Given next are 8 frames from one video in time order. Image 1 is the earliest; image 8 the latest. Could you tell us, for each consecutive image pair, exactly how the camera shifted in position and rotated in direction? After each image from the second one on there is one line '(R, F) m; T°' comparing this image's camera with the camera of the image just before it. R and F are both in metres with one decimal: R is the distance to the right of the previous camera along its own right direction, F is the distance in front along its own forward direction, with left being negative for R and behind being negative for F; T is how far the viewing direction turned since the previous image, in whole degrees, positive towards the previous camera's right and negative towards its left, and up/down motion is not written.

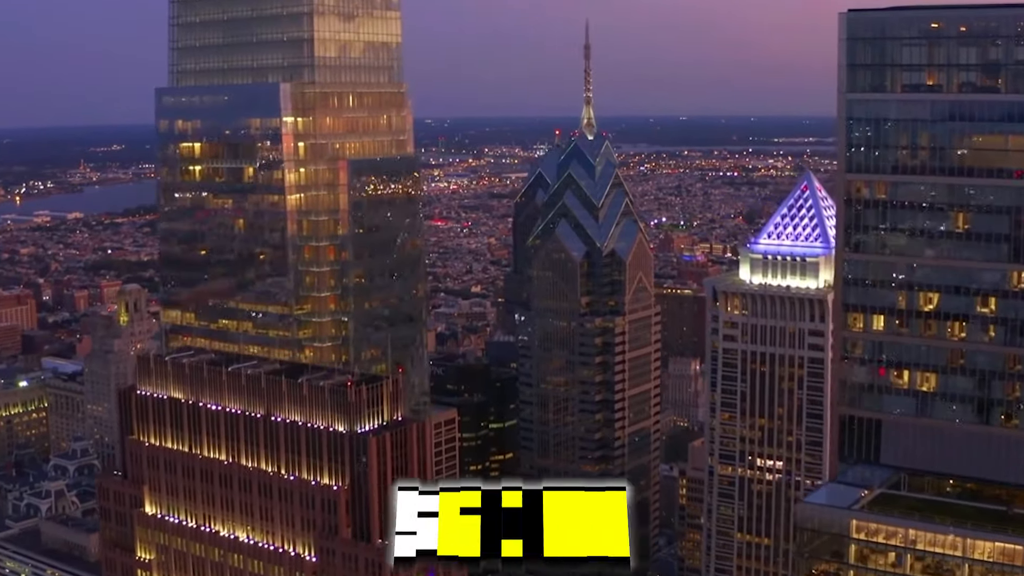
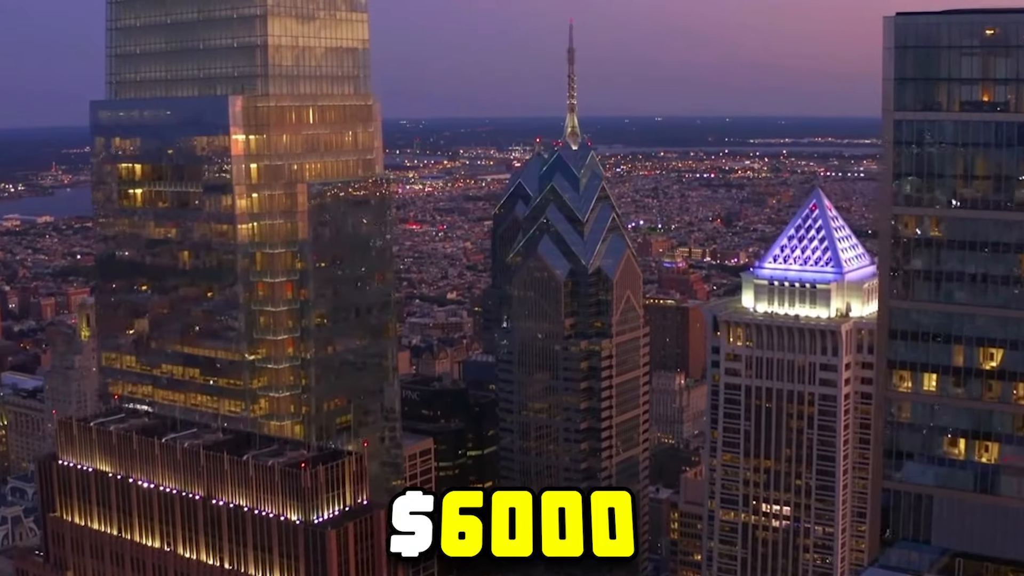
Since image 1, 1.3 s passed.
(-0.2, +4.3) m; +1°
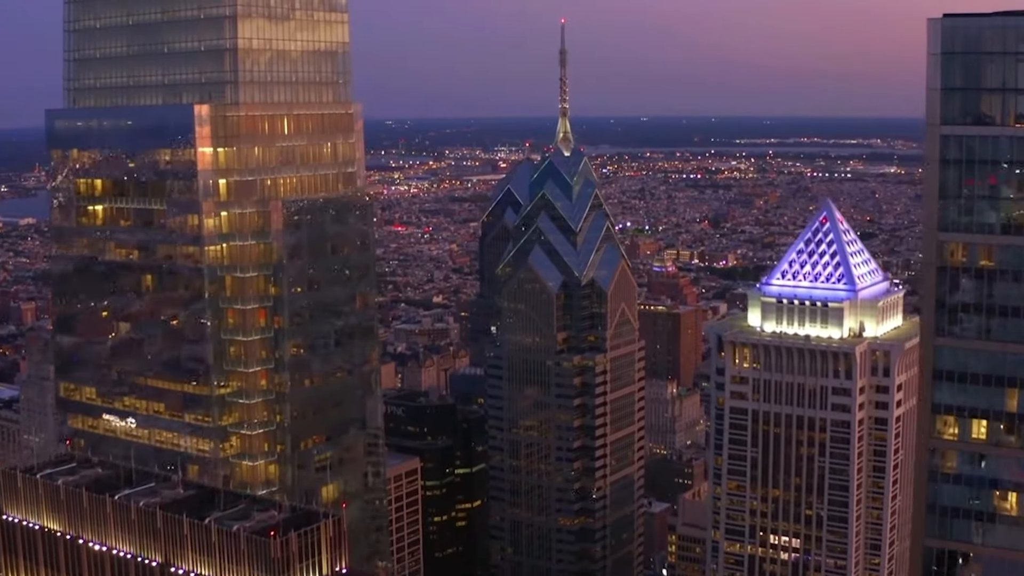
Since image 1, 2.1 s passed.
(-0.2, +2.7) m; +1°
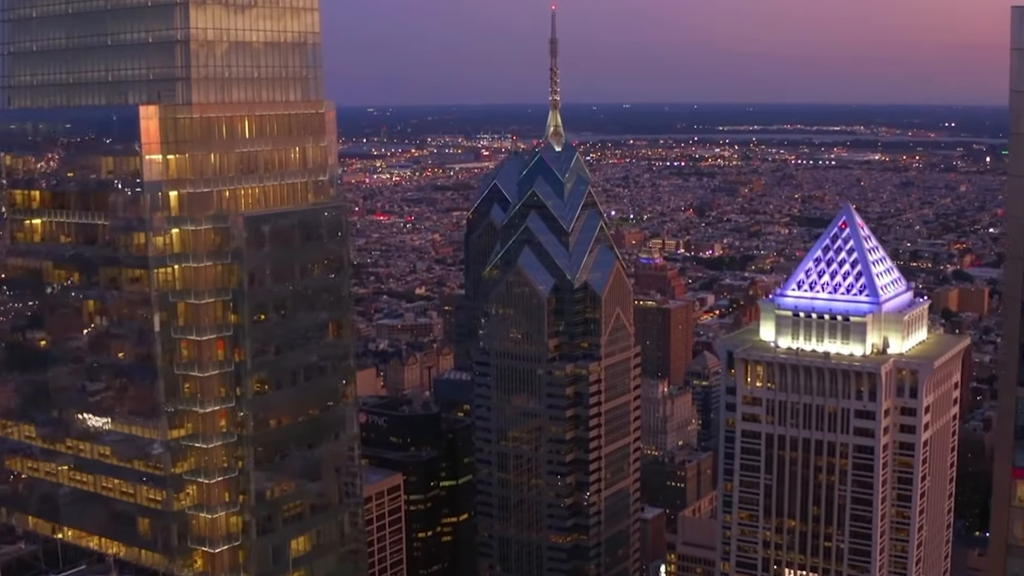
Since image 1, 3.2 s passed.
(-0.3, +3.6) m; +1°
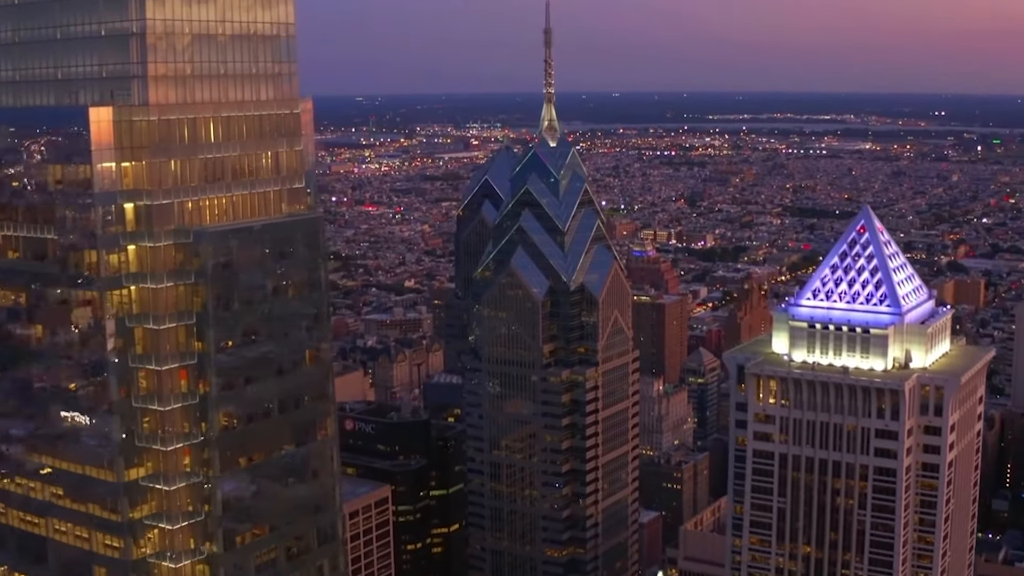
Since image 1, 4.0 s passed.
(-0.2, +2.6) m; +1°
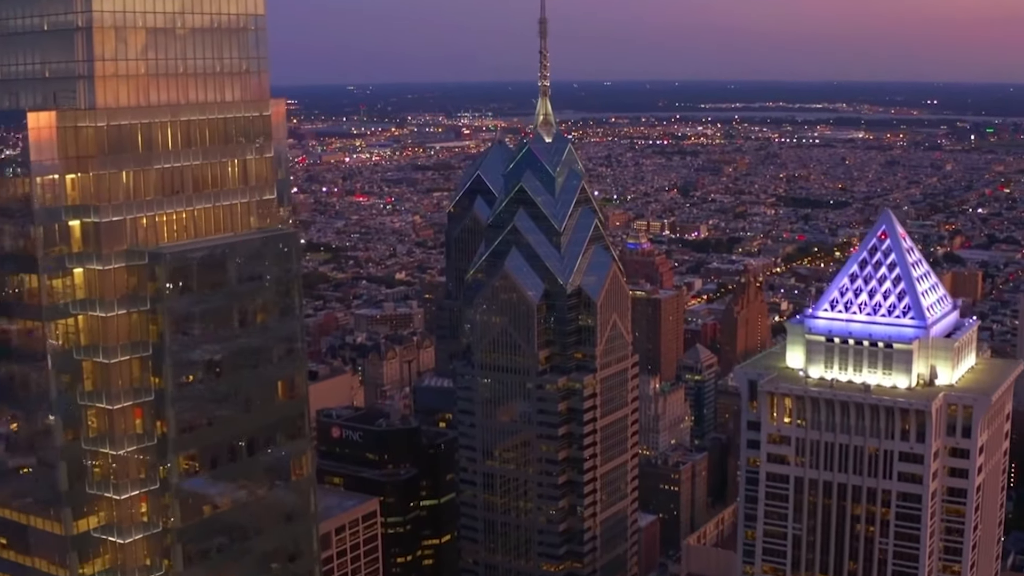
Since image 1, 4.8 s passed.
(-0.1, +2.5) m; 0°
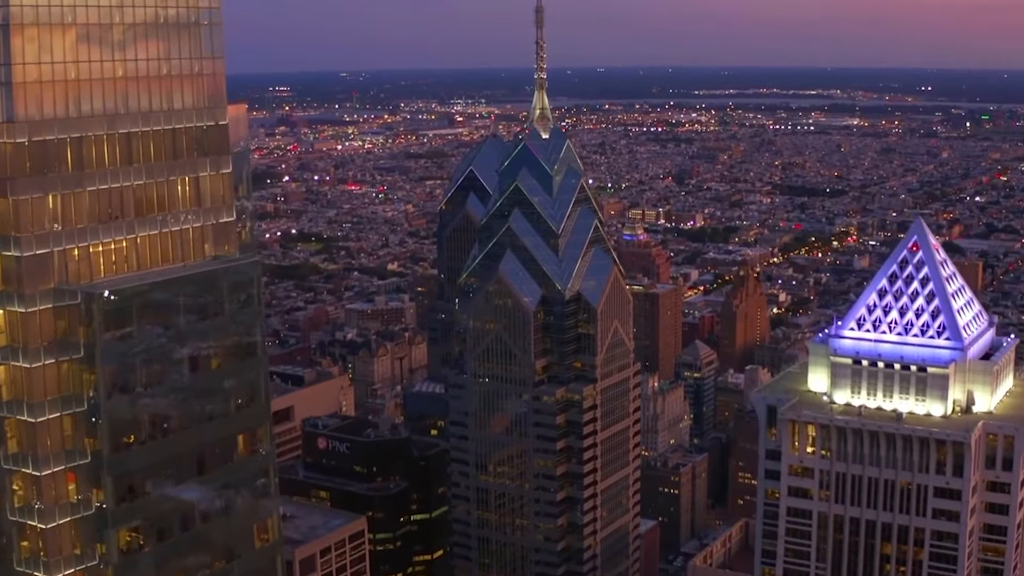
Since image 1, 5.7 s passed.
(-0.1, +2.9) m; 0°
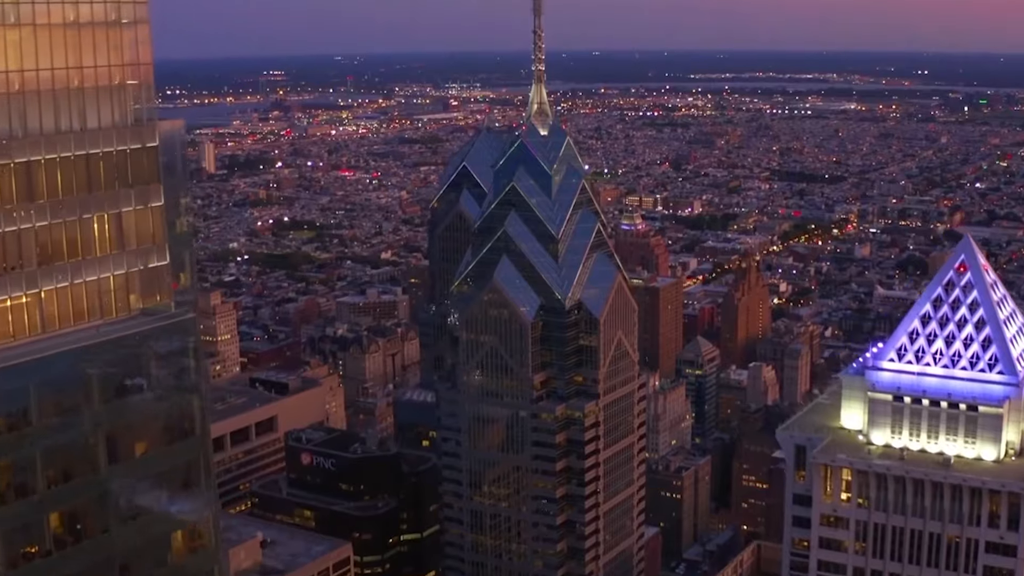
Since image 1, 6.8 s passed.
(0.0, +3.4) m; 0°
